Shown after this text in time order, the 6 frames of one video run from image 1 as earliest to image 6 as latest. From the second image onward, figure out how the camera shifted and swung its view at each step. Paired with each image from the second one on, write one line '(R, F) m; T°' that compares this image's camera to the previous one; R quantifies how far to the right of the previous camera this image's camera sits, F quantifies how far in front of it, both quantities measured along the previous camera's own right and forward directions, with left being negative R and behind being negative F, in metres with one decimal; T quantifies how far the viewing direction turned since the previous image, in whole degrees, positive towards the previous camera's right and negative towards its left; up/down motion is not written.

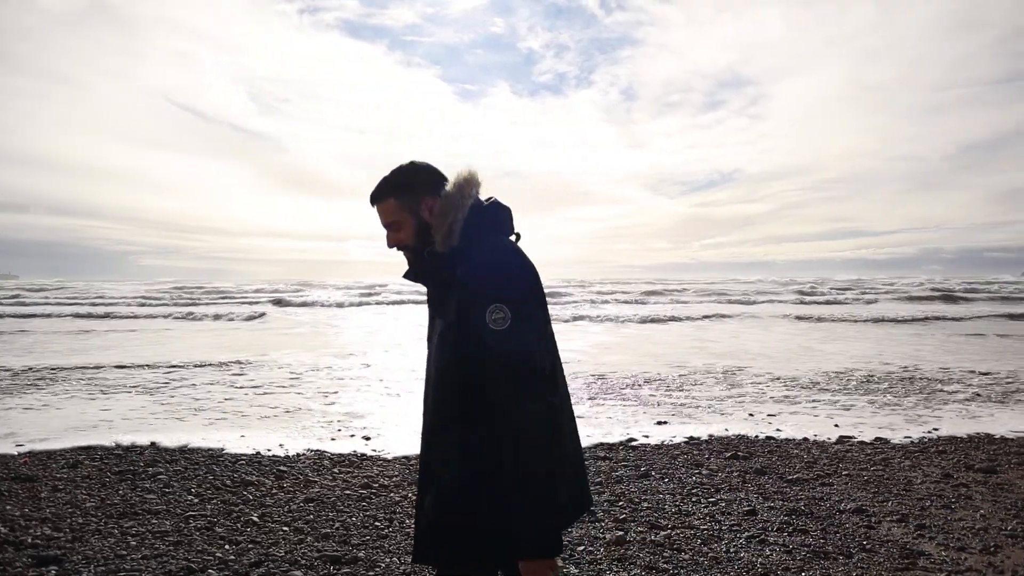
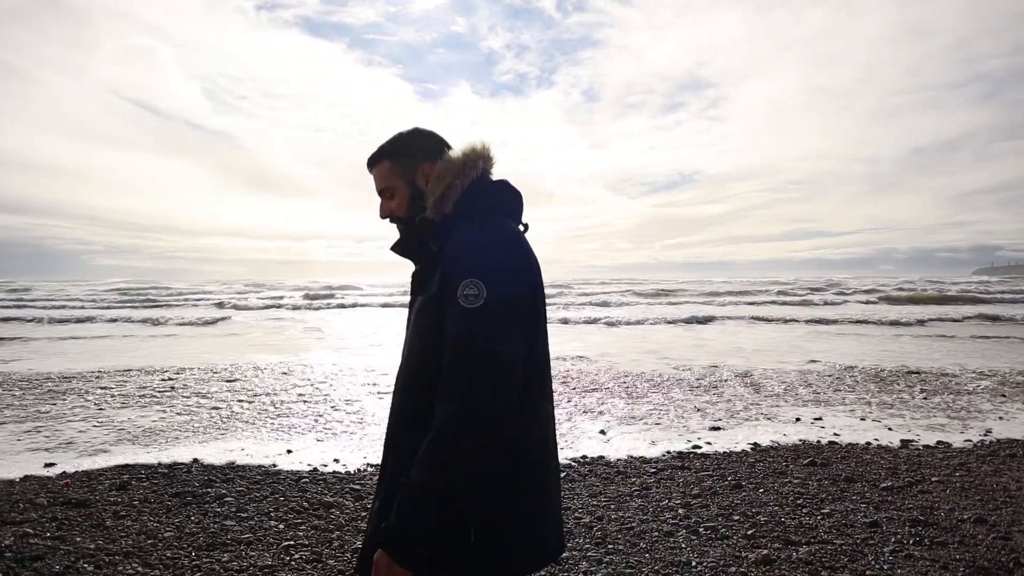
(-1.2, +0.4) m; +4°
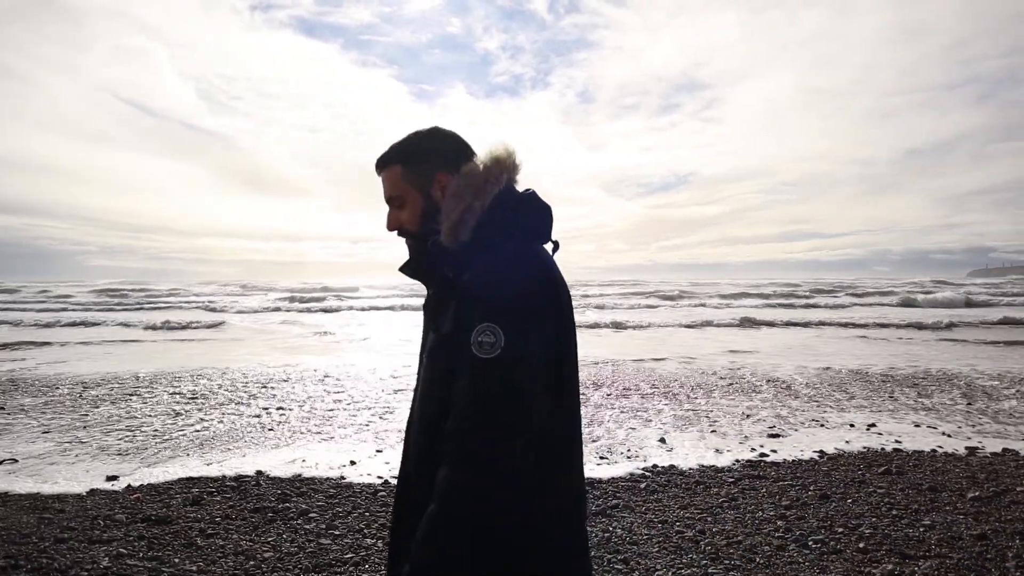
(-0.8, +0.2) m; +1°
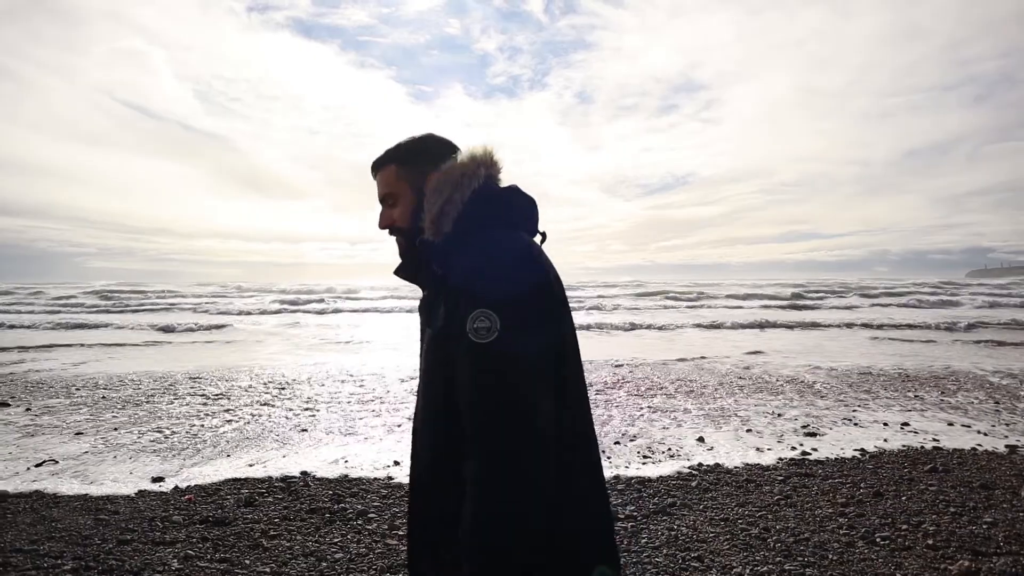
(-0.5, 0.0) m; +1°
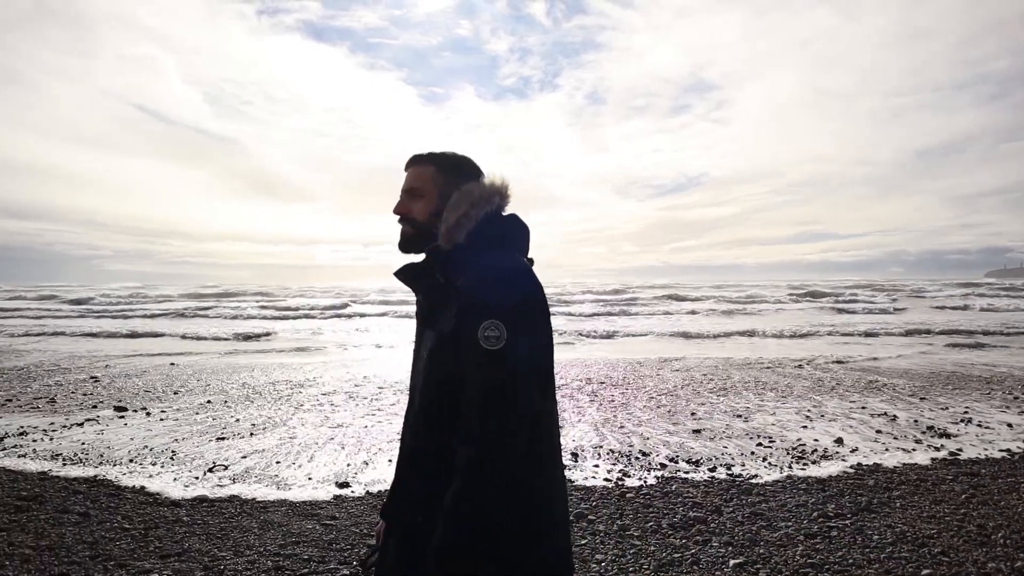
(-1.7, -0.1) m; +1°
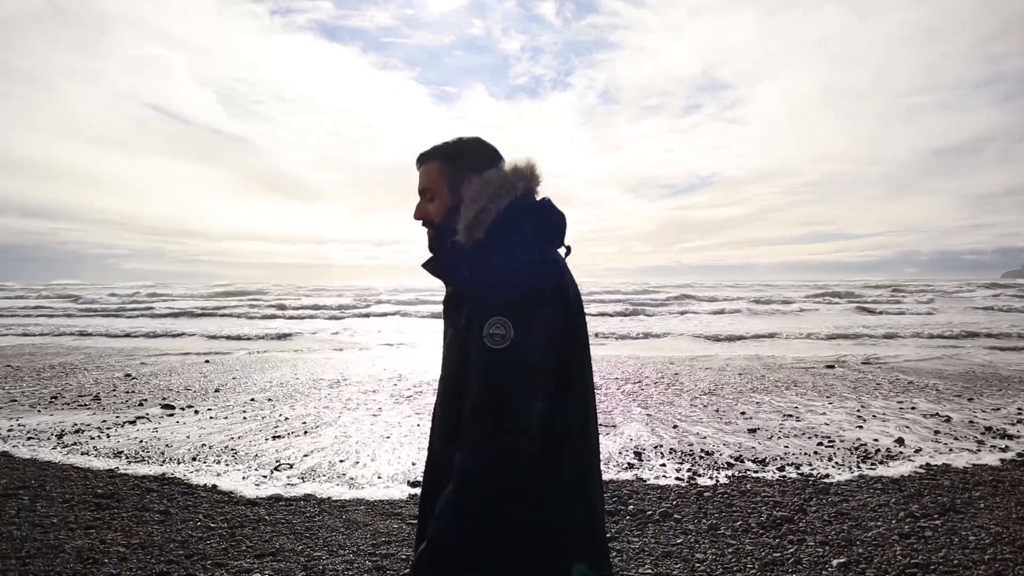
(-0.6, +0.1) m; 0°
